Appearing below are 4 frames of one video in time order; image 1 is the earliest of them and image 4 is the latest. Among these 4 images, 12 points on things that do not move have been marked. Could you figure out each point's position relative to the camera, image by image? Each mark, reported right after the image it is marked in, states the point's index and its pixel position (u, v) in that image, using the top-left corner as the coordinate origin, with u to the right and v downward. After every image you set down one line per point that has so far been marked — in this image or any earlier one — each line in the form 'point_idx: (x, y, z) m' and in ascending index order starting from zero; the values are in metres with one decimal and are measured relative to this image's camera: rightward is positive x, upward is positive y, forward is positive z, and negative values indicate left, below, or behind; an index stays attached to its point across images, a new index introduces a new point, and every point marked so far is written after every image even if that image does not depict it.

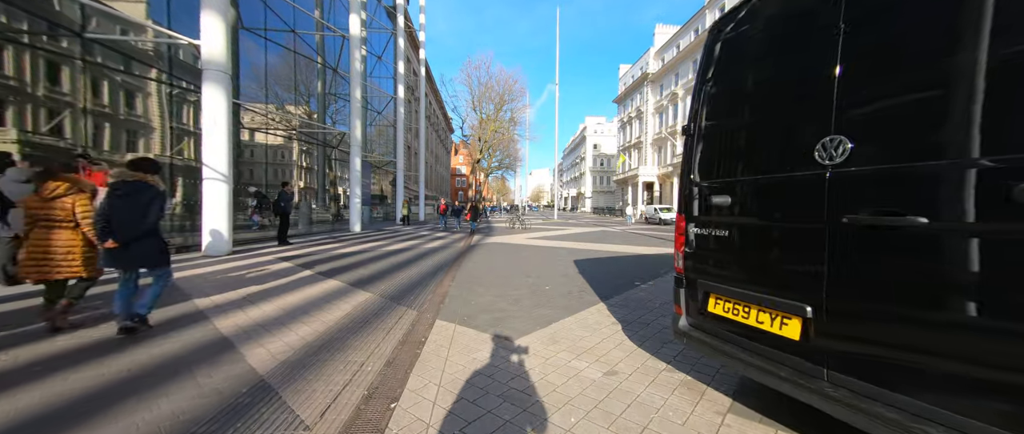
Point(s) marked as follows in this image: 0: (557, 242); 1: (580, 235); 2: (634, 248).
0: (+1.8, -1.0, +12.0) m
1: (+3.3, -0.9, +15.2) m
2: (+3.7, -1.0, +9.2) m
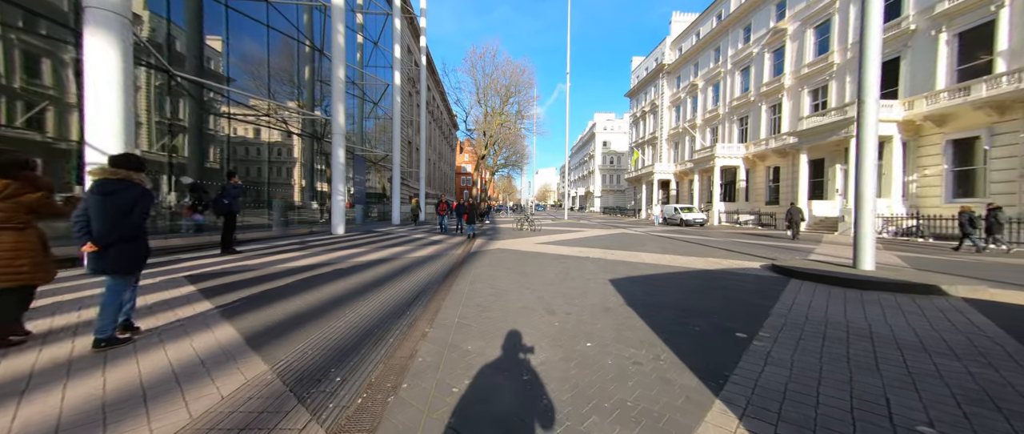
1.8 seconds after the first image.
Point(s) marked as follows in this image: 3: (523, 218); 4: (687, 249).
0: (+2.1, -1.0, +9.9) m
1: (+3.7, -0.9, +13.1) m
2: (+4.0, -1.0, +7.1) m
3: (+0.7, -0.1, +18.3) m
4: (+5.4, -1.0, +9.4) m
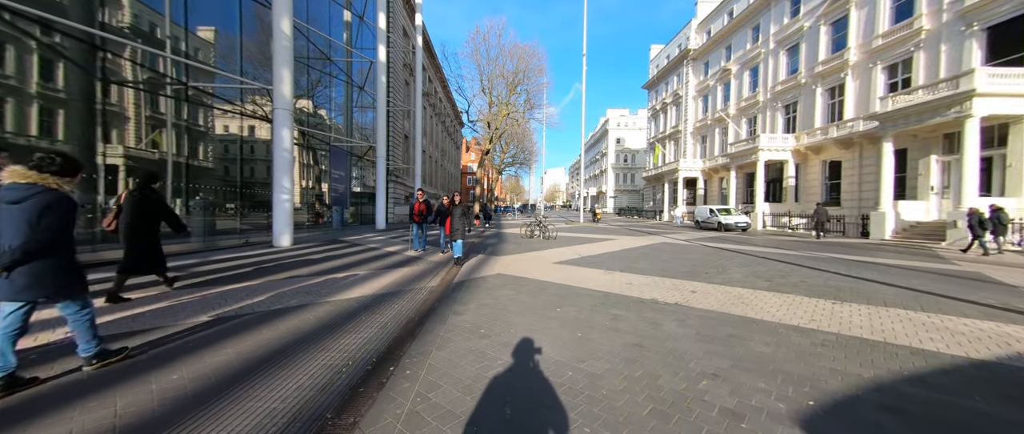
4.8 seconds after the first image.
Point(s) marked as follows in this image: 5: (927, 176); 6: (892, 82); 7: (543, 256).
0: (+2.2, -1.2, +6.5) m
1: (+3.9, -1.1, +9.6) m
2: (+4.1, -1.2, +3.7) m
3: (+1.1, -0.3, +15.0) m
4: (+5.6, -1.1, +5.9) m
5: (+20.5, +2.1, +14.8) m
6: (+22.1, +7.8, +17.4) m
7: (+0.9, -1.1, +8.9) m
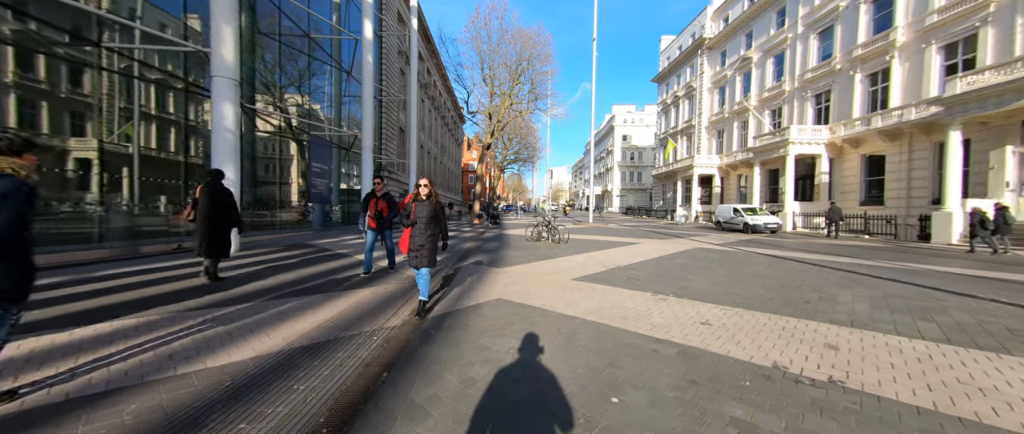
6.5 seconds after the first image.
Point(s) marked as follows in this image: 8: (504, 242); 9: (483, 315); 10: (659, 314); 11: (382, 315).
0: (+2.3, -1.2, +4.6) m
1: (+4.0, -1.1, +7.6) m
2: (+4.2, -1.2, +1.7) m
3: (+1.3, -0.3, +13.0) m
4: (+5.7, -1.2, +3.9) m
5: (+20.7, +2.0, +12.7) m
6: (+22.3, +7.8, +15.2) m
7: (+1.0, -1.1, +6.9) m
8: (-0.3, -1.0, +12.2) m
9: (-0.3, -1.2, +3.8) m
10: (+1.8, -1.2, +3.7) m
11: (-1.6, -1.2, +3.7) m
